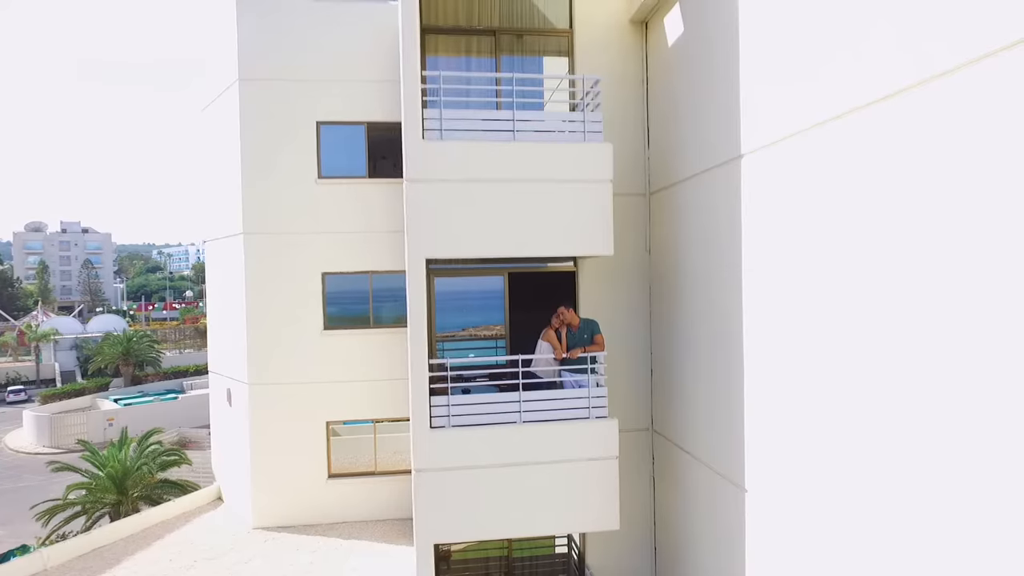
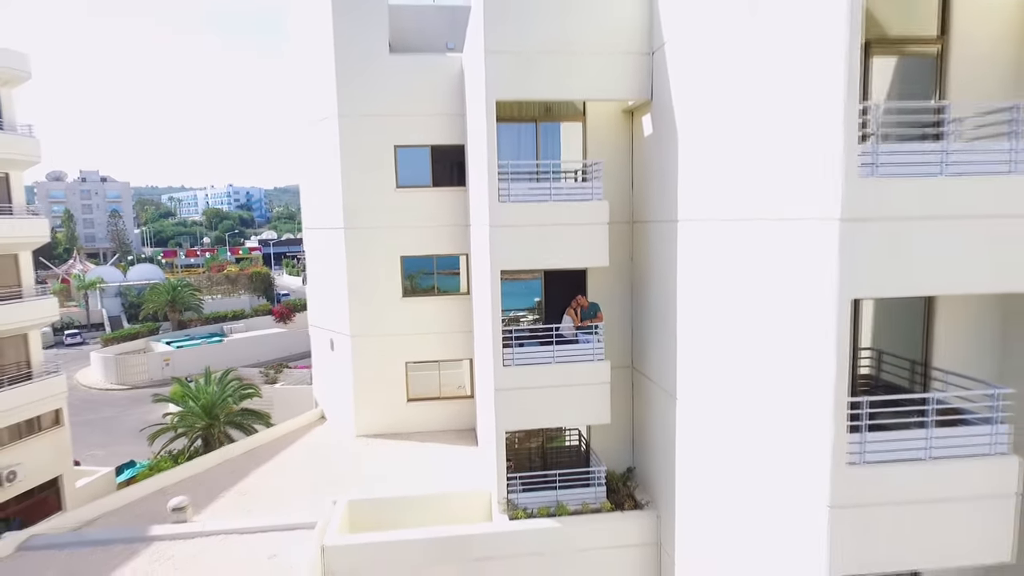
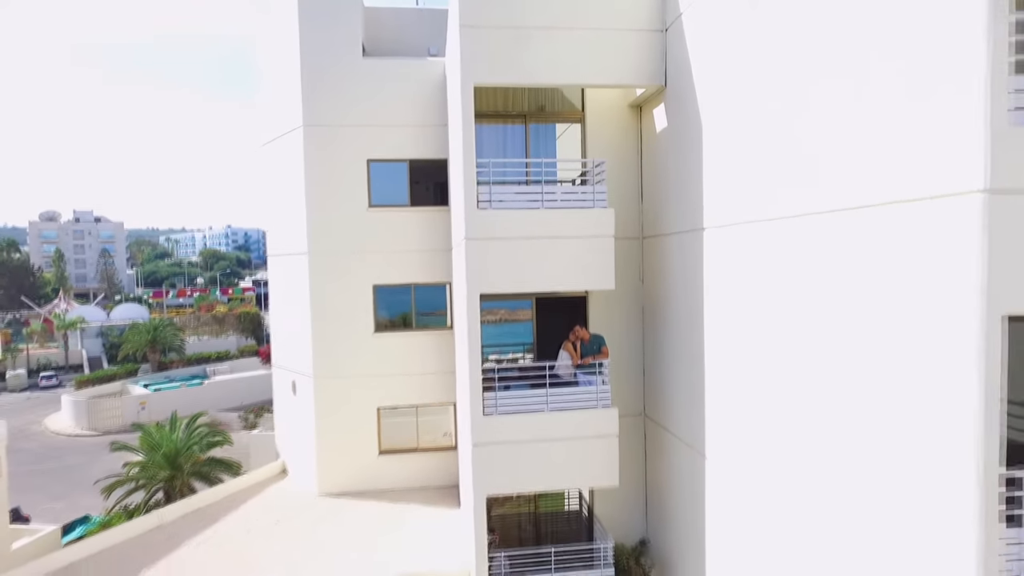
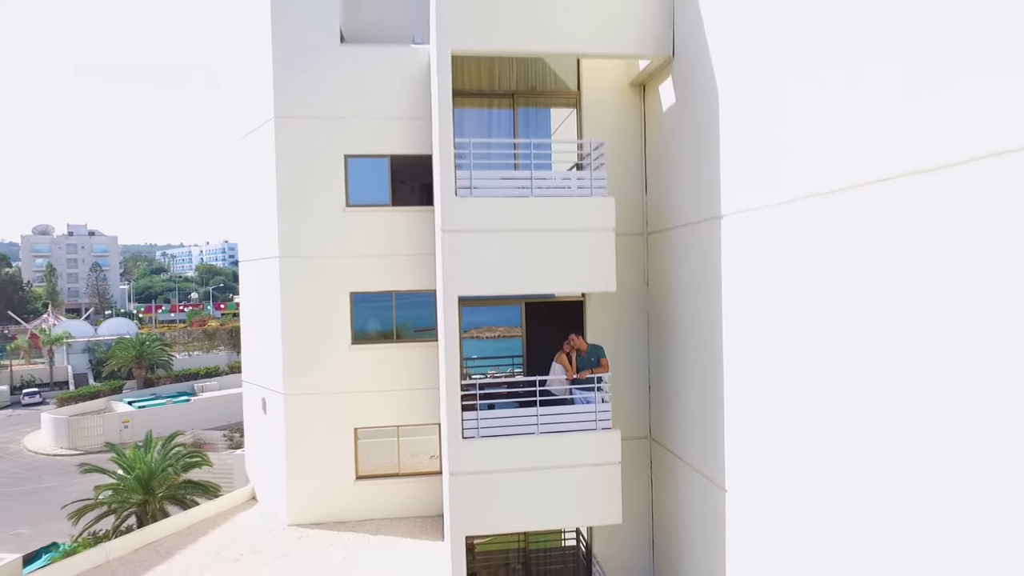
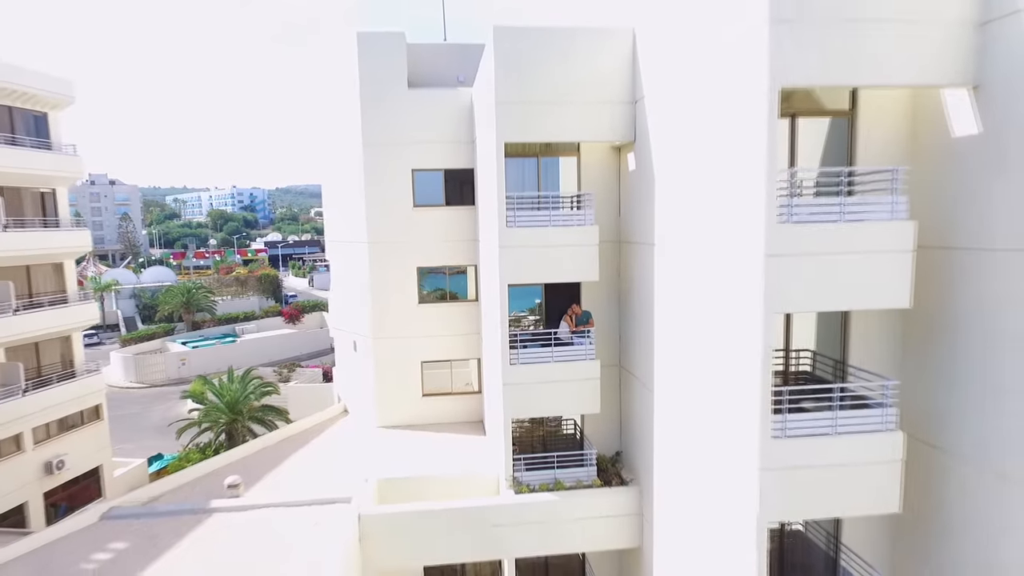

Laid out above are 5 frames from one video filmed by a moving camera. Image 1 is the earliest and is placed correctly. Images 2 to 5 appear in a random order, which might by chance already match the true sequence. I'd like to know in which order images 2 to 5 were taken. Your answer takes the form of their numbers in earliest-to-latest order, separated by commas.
4, 3, 2, 5
